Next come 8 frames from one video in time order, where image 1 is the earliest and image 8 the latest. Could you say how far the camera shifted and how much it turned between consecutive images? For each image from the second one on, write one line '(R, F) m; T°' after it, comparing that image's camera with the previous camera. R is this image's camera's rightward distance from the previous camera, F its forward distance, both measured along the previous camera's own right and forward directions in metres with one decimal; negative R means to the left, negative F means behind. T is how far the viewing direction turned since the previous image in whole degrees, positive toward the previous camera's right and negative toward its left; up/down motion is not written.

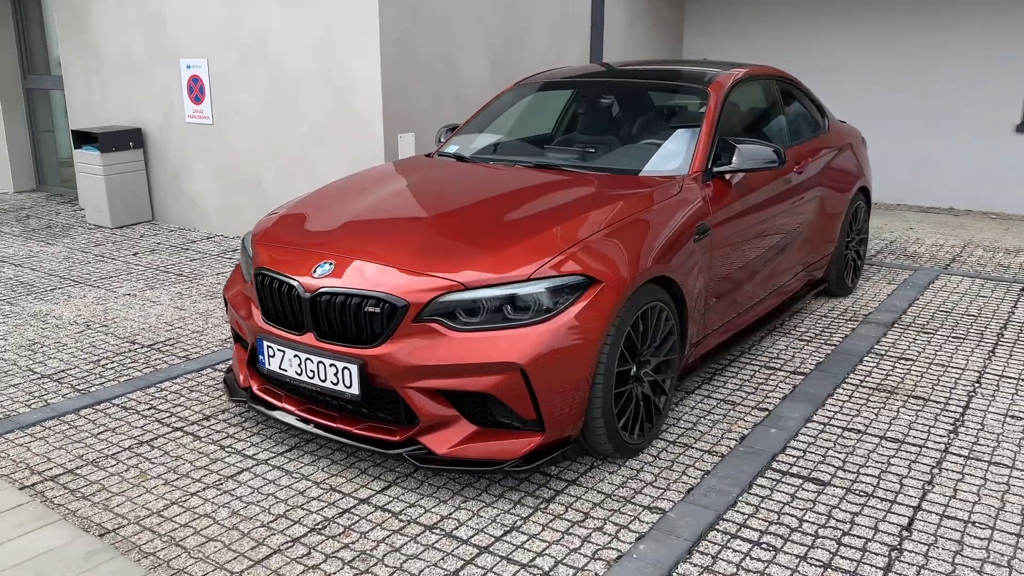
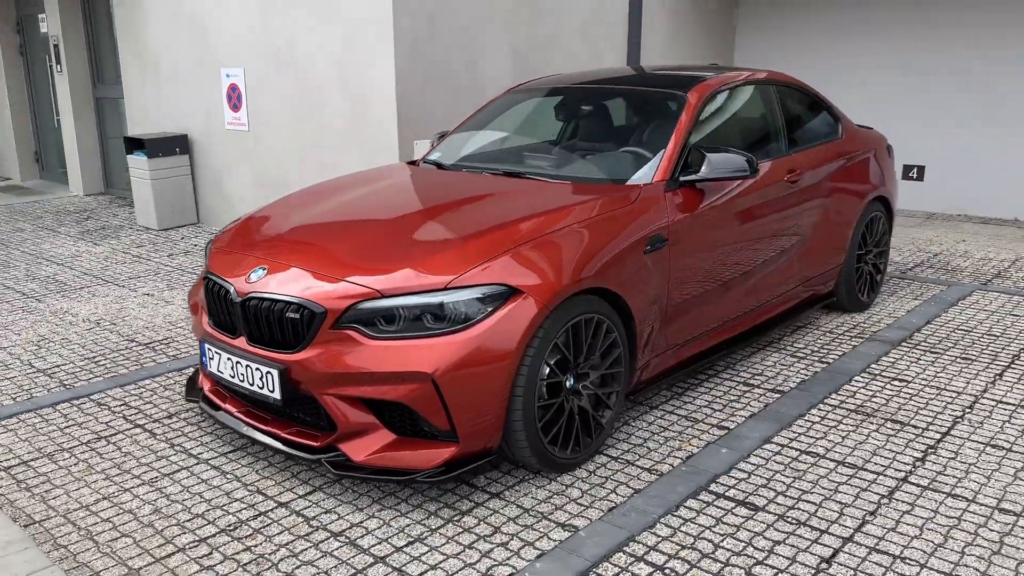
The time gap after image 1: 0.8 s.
(+0.6, +0.1) m; -6°
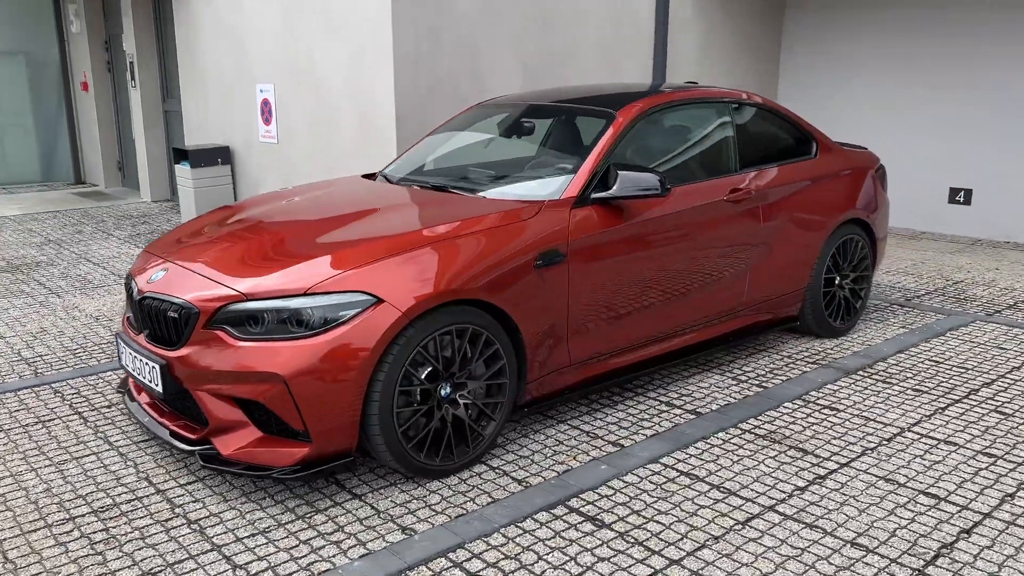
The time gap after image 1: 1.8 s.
(+0.9, 0.0) m; -7°
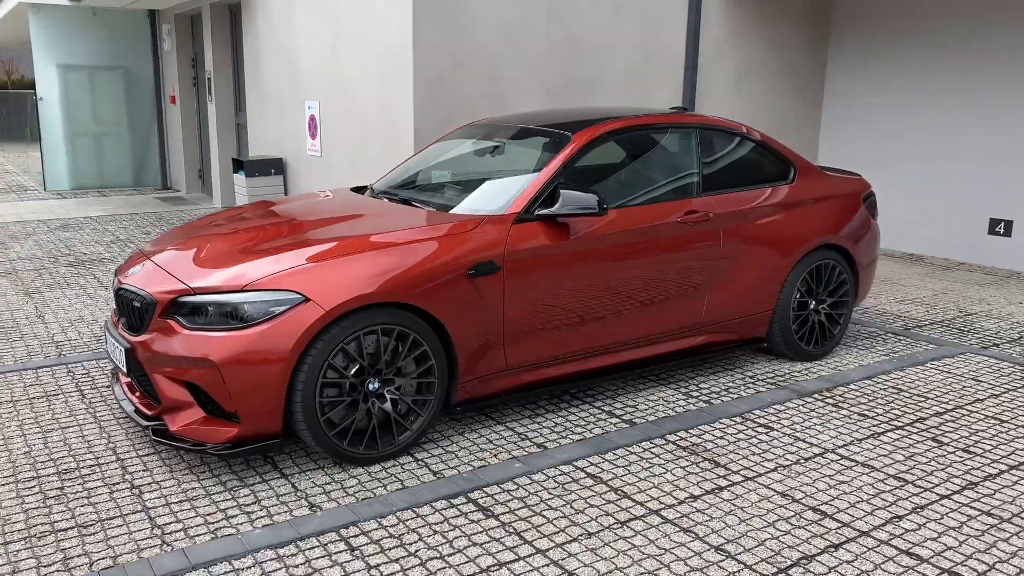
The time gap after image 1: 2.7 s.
(+0.7, -0.2) m; -7°
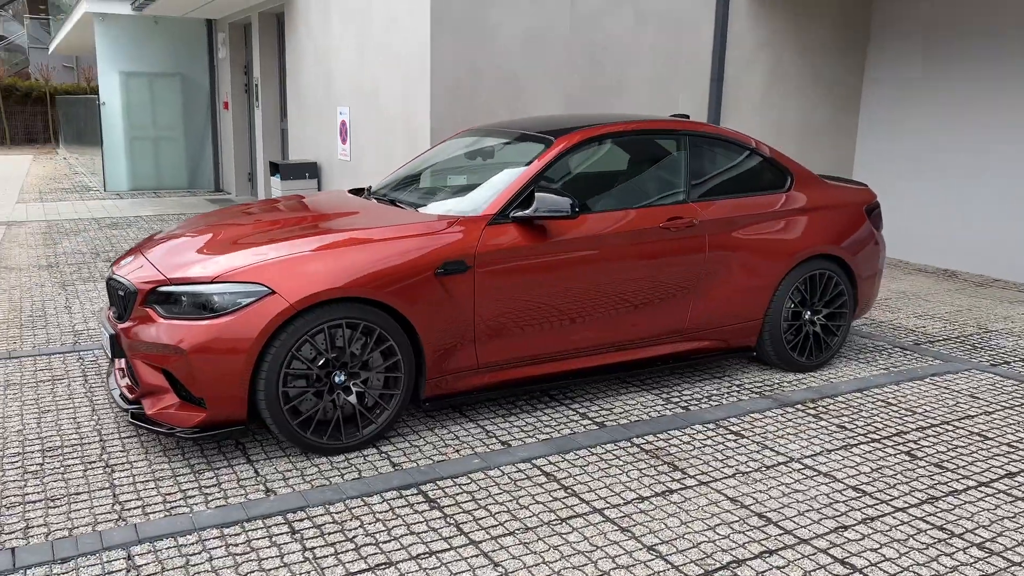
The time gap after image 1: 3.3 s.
(+0.5, -0.1) m; -4°
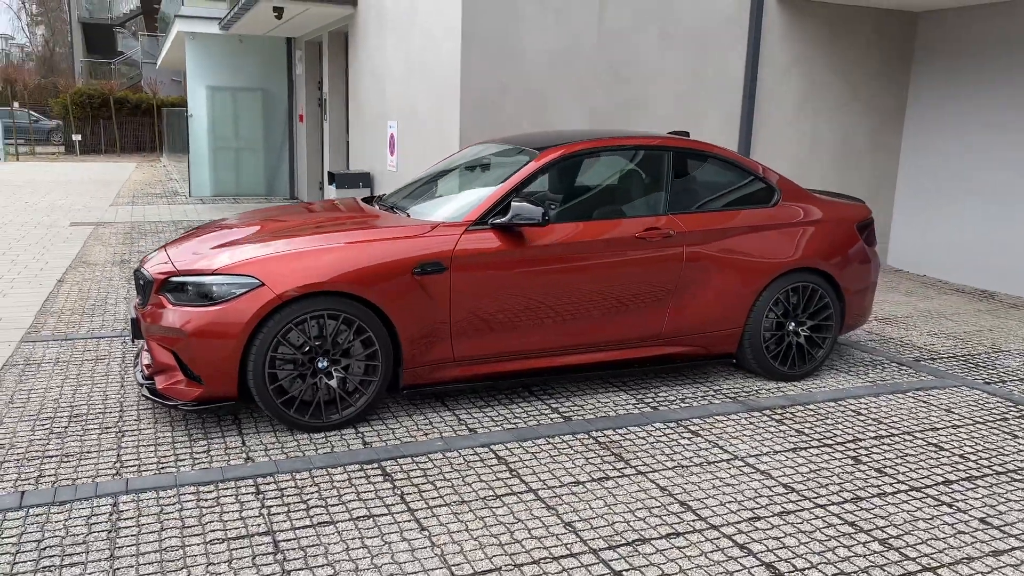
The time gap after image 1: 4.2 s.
(+0.6, -0.3) m; -6°
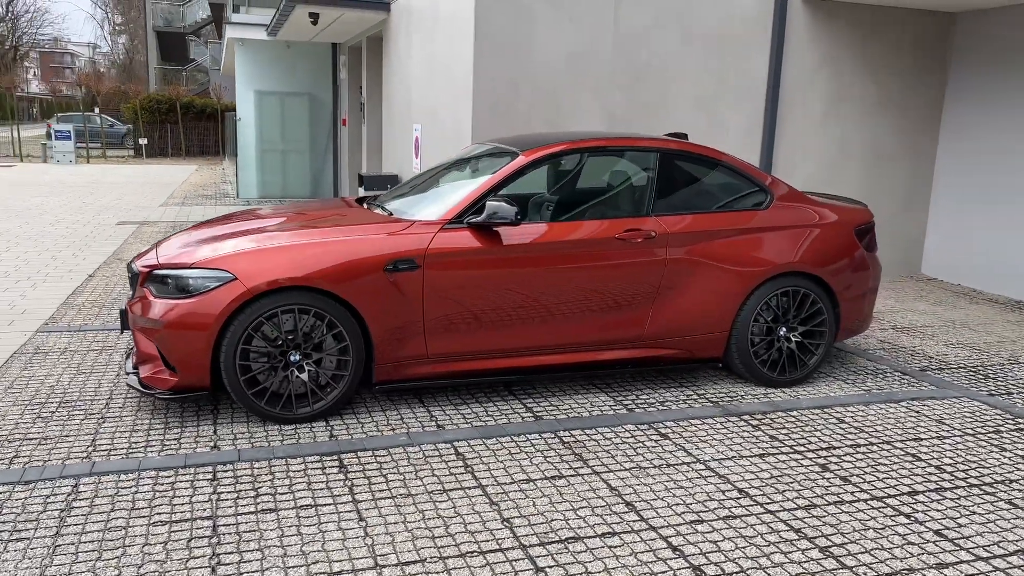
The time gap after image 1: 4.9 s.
(+0.5, 0.0) m; -4°
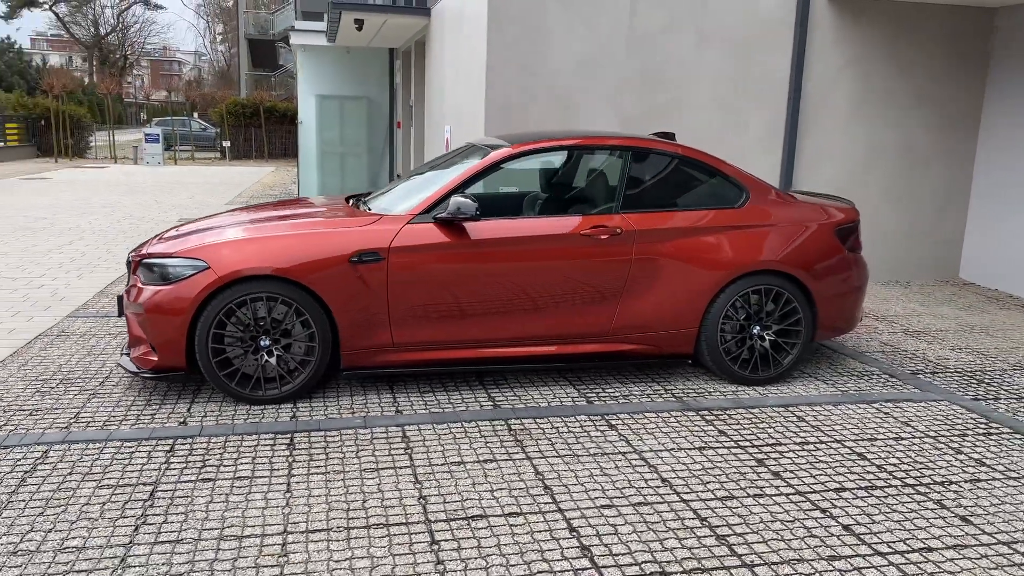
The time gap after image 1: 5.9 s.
(+0.7, -0.1) m; -6°
